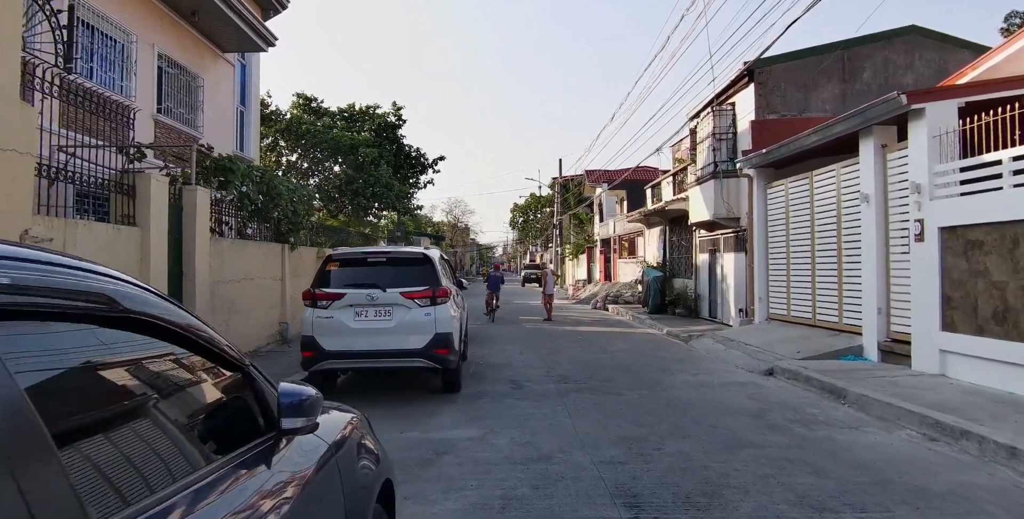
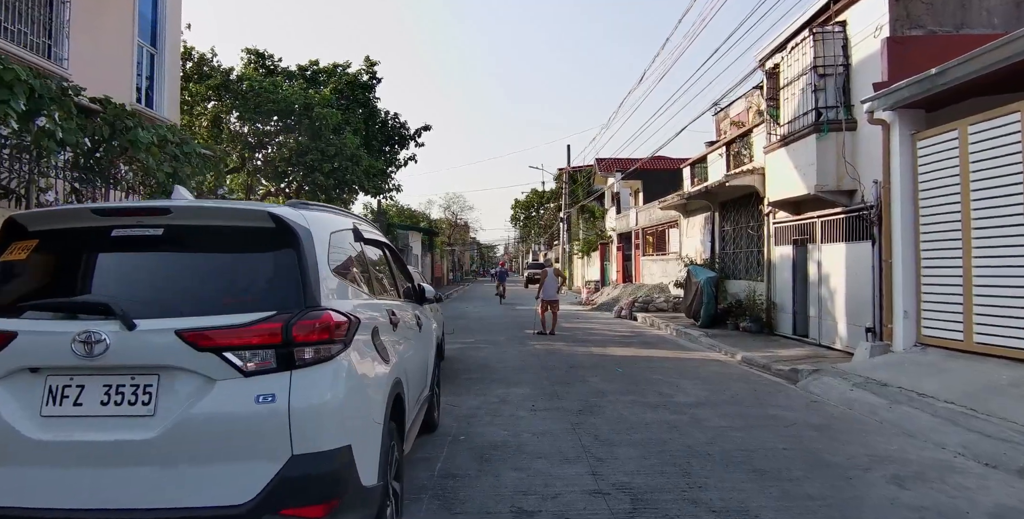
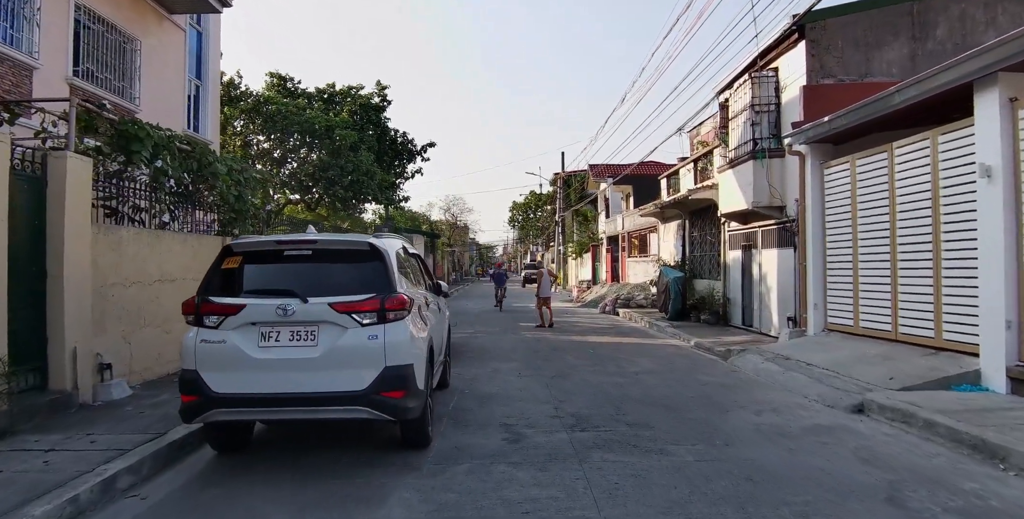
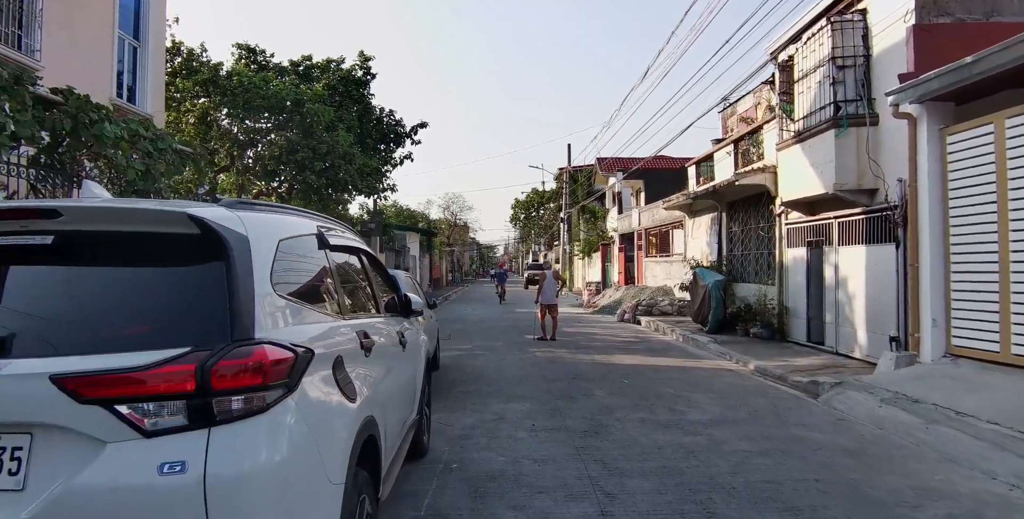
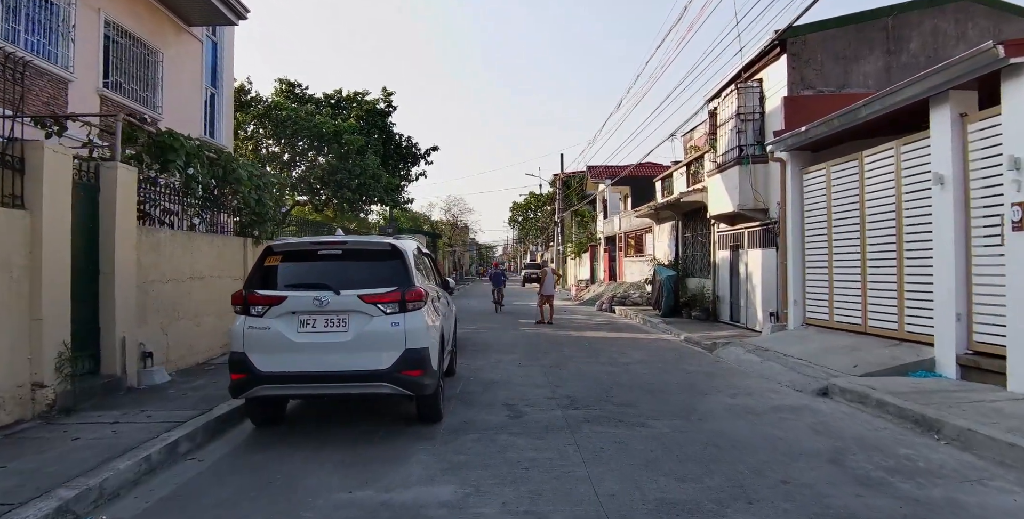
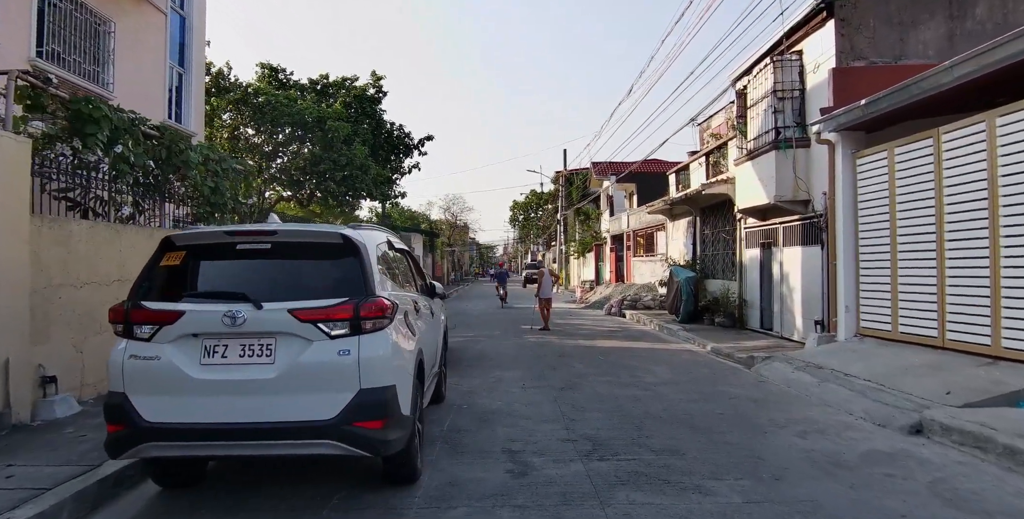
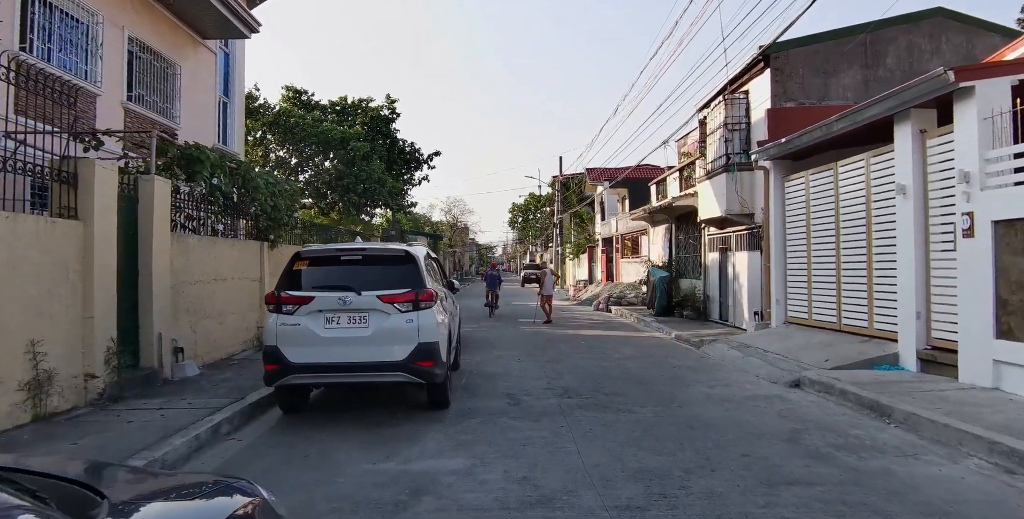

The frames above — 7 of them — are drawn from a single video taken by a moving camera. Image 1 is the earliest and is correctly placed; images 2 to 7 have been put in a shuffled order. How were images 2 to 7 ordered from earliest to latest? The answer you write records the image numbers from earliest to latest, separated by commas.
7, 5, 3, 6, 2, 4
